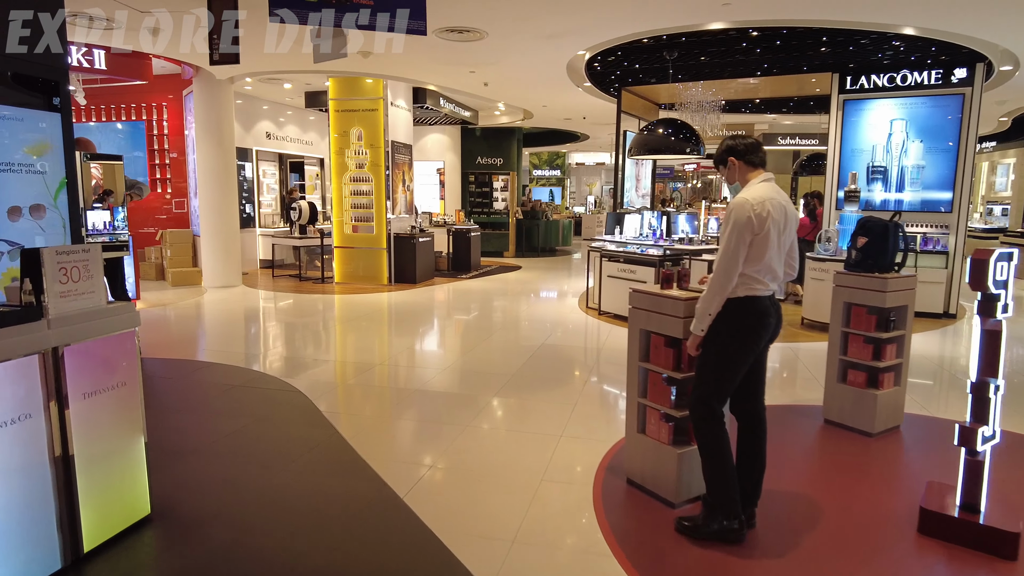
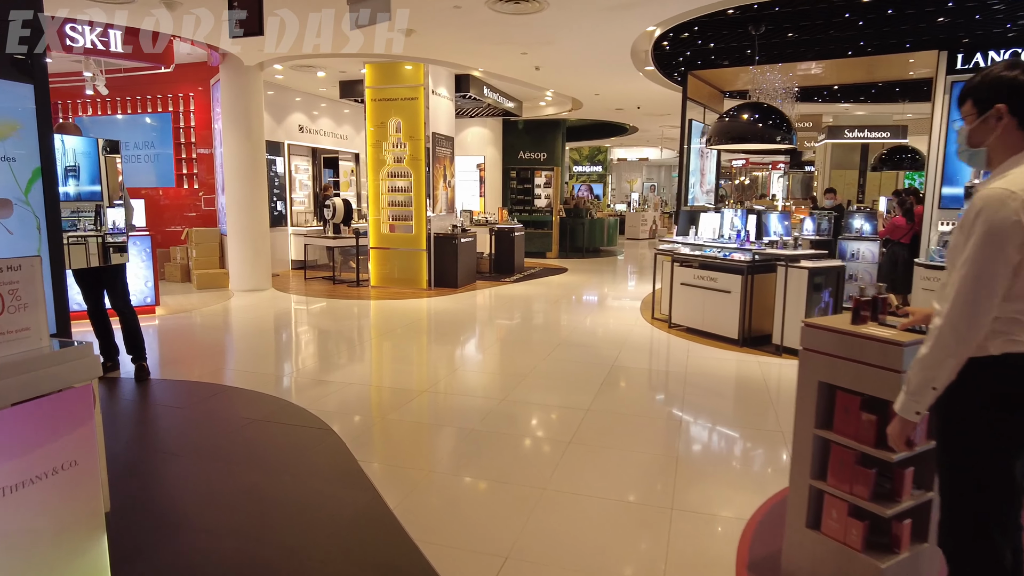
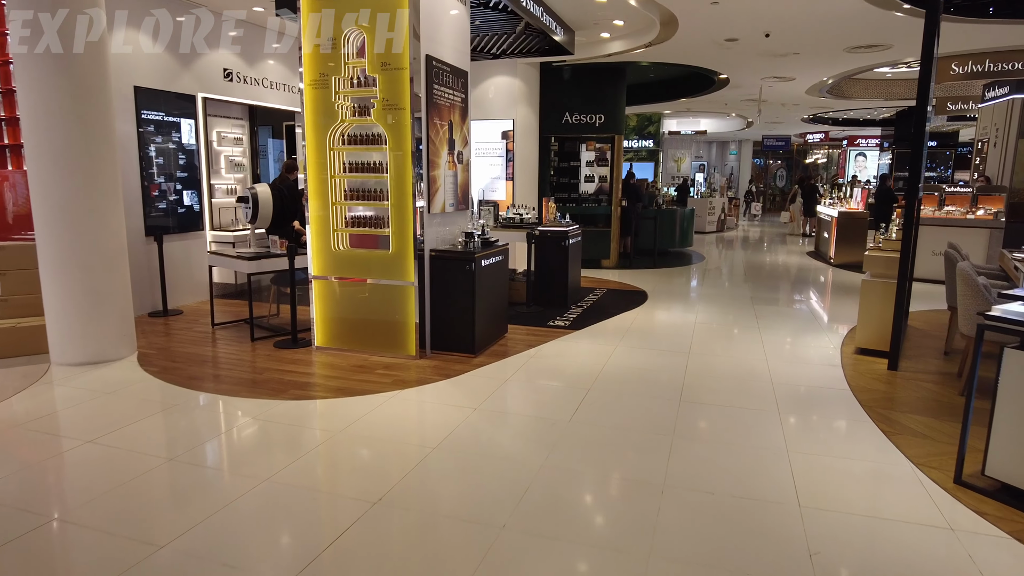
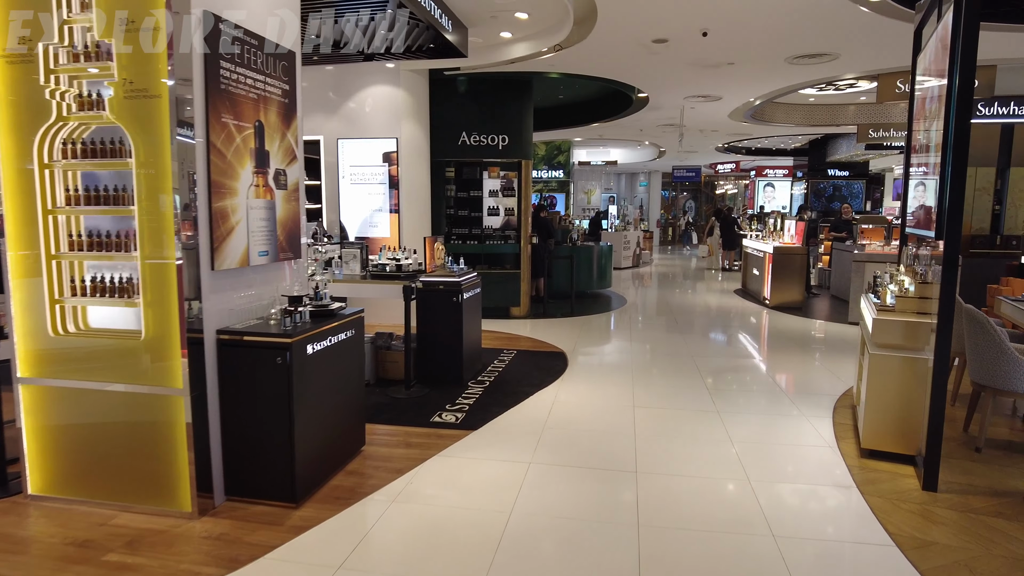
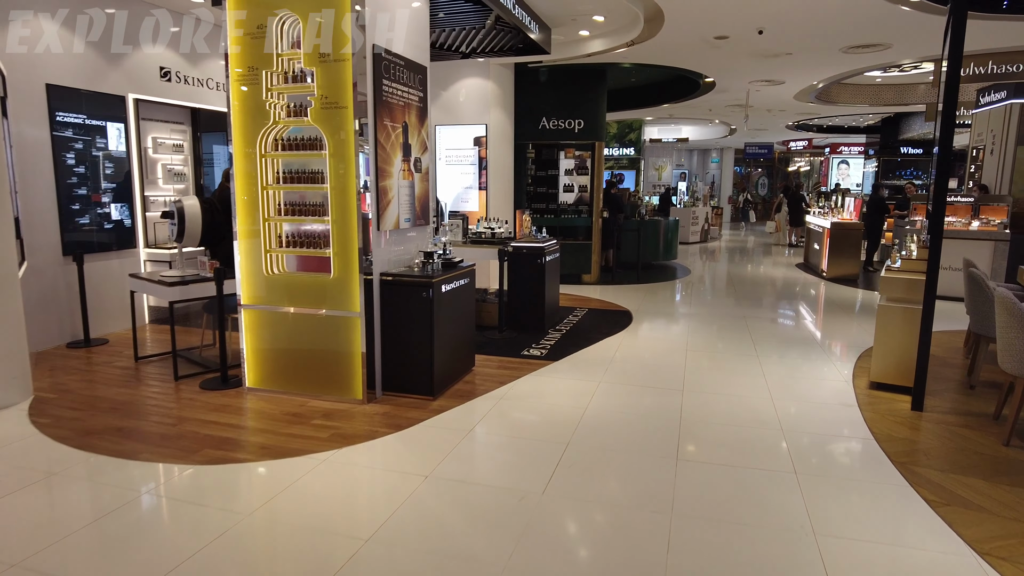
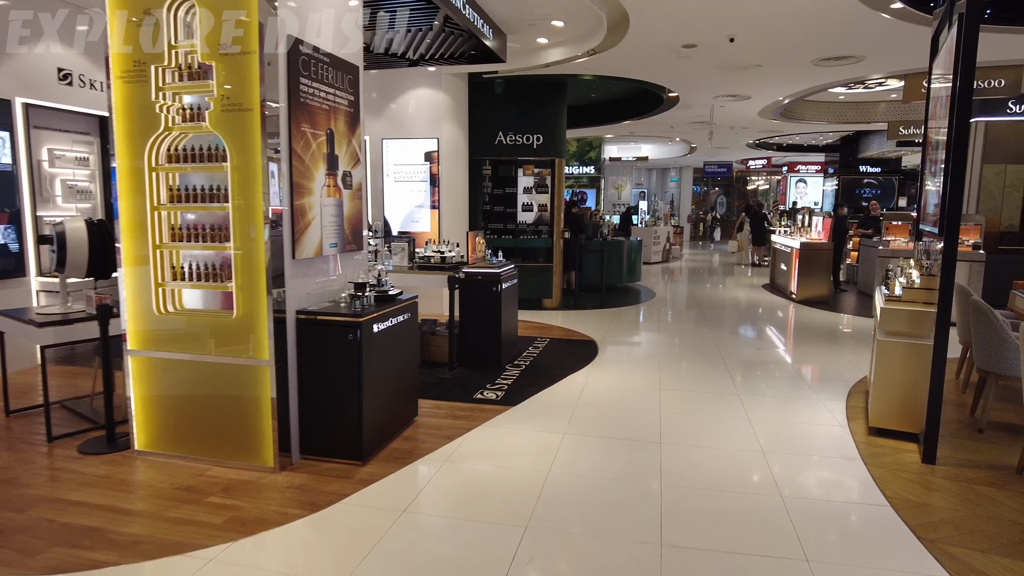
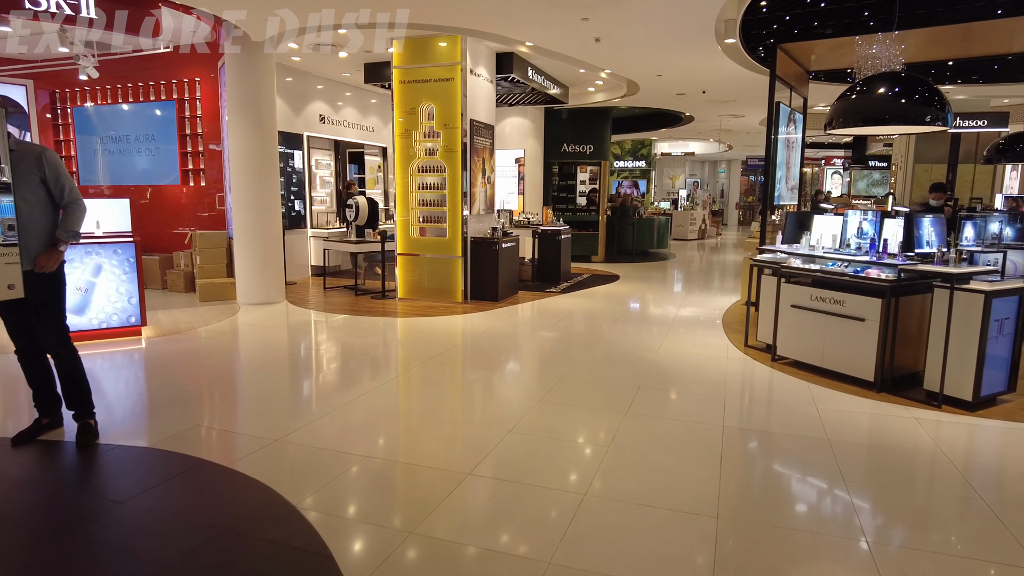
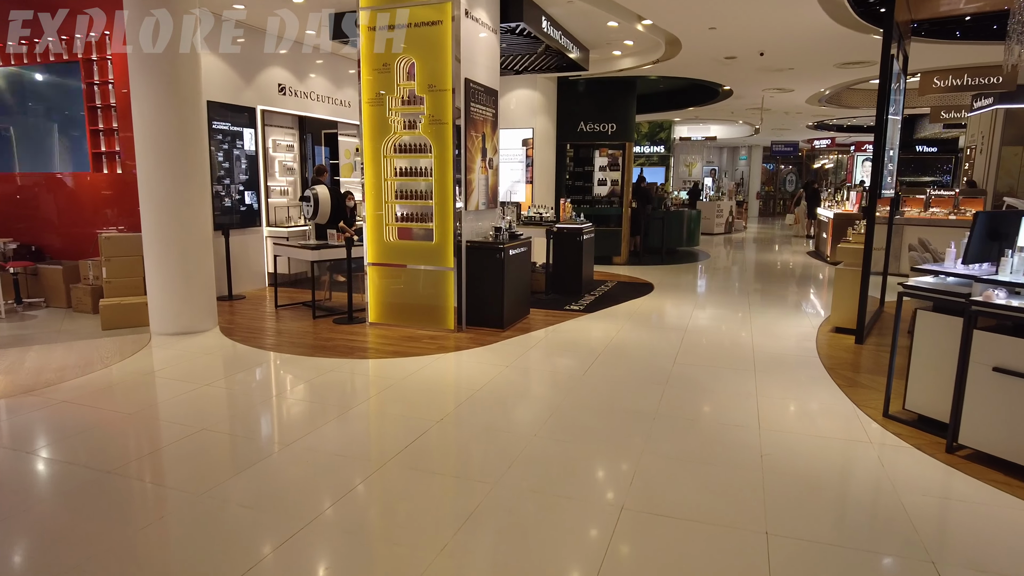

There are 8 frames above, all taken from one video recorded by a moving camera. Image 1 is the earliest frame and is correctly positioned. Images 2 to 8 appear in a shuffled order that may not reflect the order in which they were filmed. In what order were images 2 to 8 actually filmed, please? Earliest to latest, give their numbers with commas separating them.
2, 7, 8, 3, 5, 6, 4
